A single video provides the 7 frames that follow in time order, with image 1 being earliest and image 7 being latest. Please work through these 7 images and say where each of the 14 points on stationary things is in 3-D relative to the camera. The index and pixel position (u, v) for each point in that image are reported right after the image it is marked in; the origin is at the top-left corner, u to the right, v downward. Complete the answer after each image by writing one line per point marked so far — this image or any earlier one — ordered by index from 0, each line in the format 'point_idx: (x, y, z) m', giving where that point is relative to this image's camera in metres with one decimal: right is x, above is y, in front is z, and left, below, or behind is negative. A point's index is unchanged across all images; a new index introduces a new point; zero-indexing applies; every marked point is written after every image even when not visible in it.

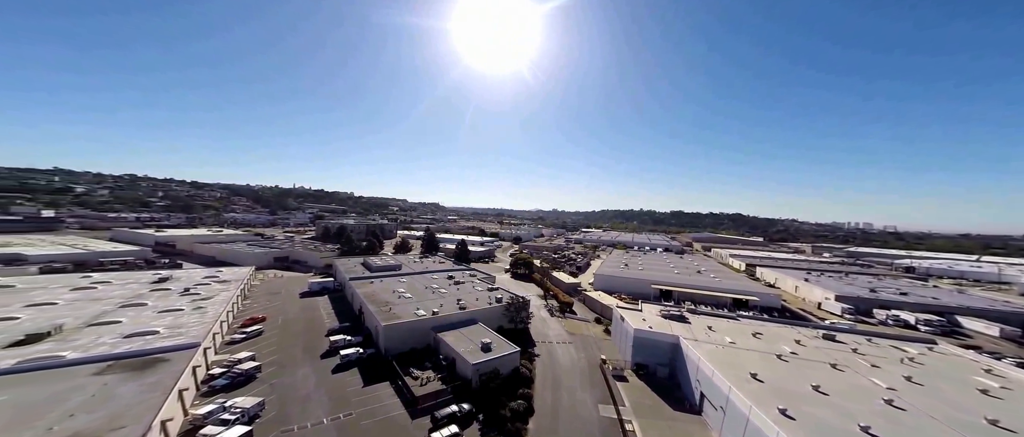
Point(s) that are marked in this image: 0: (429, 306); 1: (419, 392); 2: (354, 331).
0: (-5.3, -5.4, +18.9) m
1: (-3.8, -7.5, +13.2) m
2: (-8.6, -6.0, +16.1) m
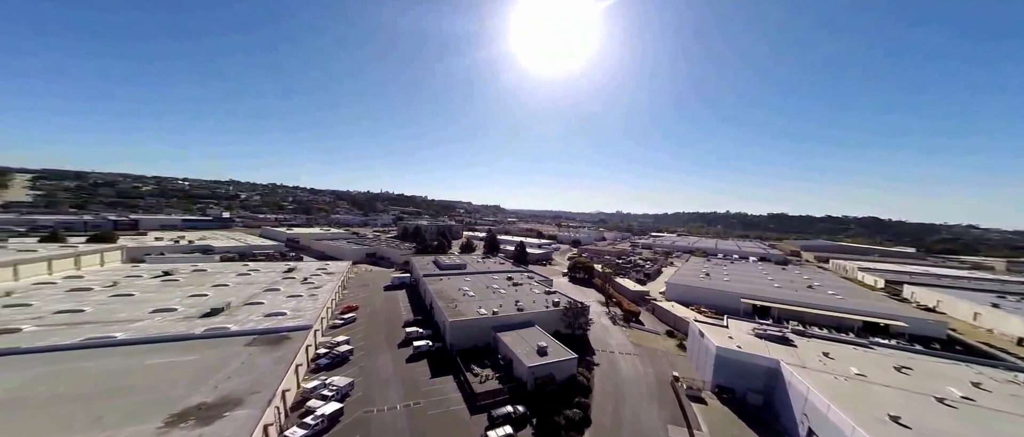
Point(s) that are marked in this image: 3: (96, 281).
0: (-1.4, -5.9, +19.9) m
1: (-1.4, -8.2, +14.1) m
2: (-5.3, -6.4, +18.0) m
3: (-24.4, -3.6, +16.7) m
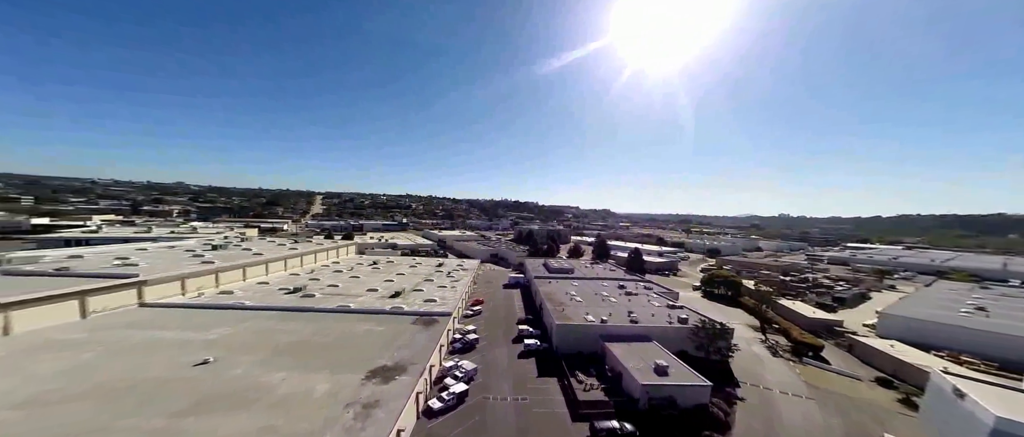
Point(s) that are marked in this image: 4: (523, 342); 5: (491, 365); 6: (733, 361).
0: (+5.9, -6.5, +19.6) m
1: (+3.3, -9.2, +14.5) m
2: (+1.5, -7.2, +19.6) m
3: (-16.2, -4.7, +26.9) m
4: (+0.7, -7.9, +18.1) m
5: (-1.1, -8.5, +16.4) m
6: (+13.2, -8.7, +17.3) m
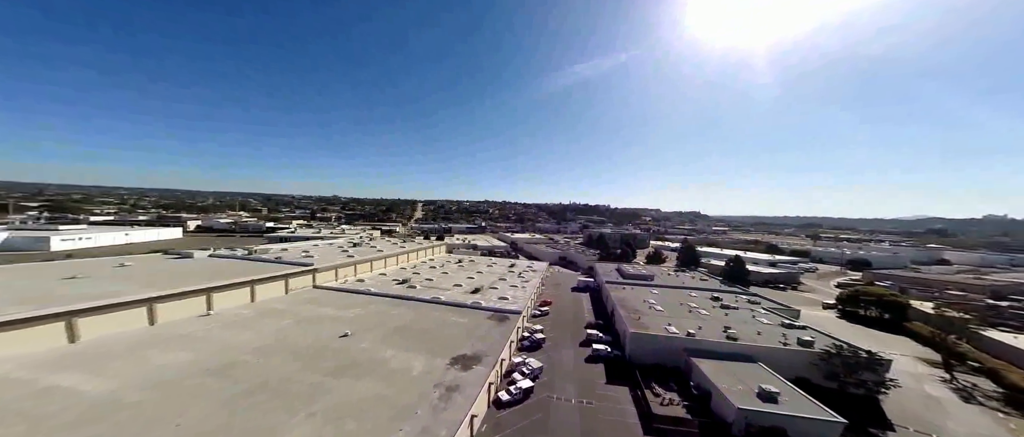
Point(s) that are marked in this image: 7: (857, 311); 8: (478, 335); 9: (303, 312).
0: (+10.2, -6.4, +17.3) m
1: (+6.4, -8.8, +13.0) m
2: (+6.1, -7.2, +18.6) m
3: (-8.9, -5.6, +30.7) m
4: (+4.9, -7.8, +17.3) m
5: (+2.6, -8.4, +16.1) m
6: (+16.7, -8.3, +12.9) m
7: (+23.5, -6.0, +19.5) m
8: (-1.5, -6.2, +14.4) m
9: (-10.1, -5.0, +14.2) m
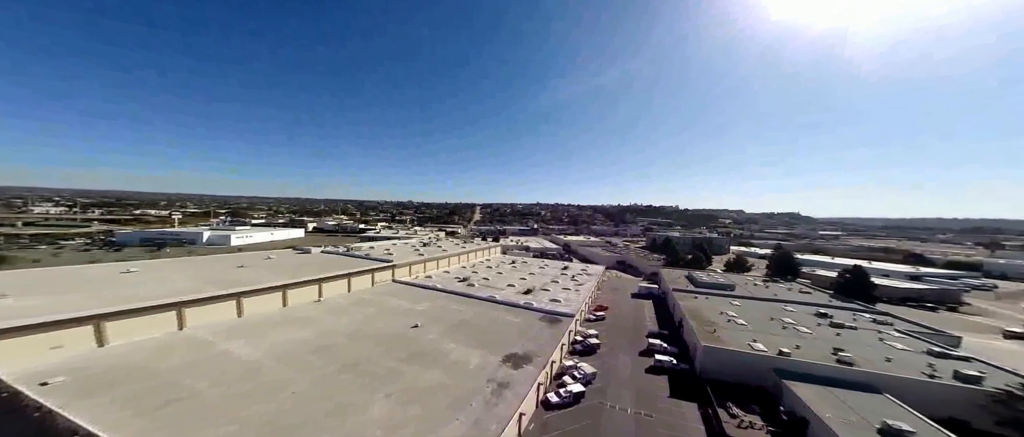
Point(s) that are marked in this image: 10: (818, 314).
0: (+13.1, -6.2, +14.6) m
1: (+8.3, -8.4, +11.2) m
2: (+9.4, -7.2, +16.7) m
3: (-2.3, -6.5, +32.1) m
4: (+7.9, -7.7, +15.7) m
5: (+5.4, -8.2, +15.1) m
6: (+18.3, -7.7, +8.7) m
7: (+26.5, -5.7, +13.6) m
8: (+1.0, -6.0, +14.5) m
9: (-7.4, -5.0, +16.5) m
10: (+17.7, -5.4, +16.5) m
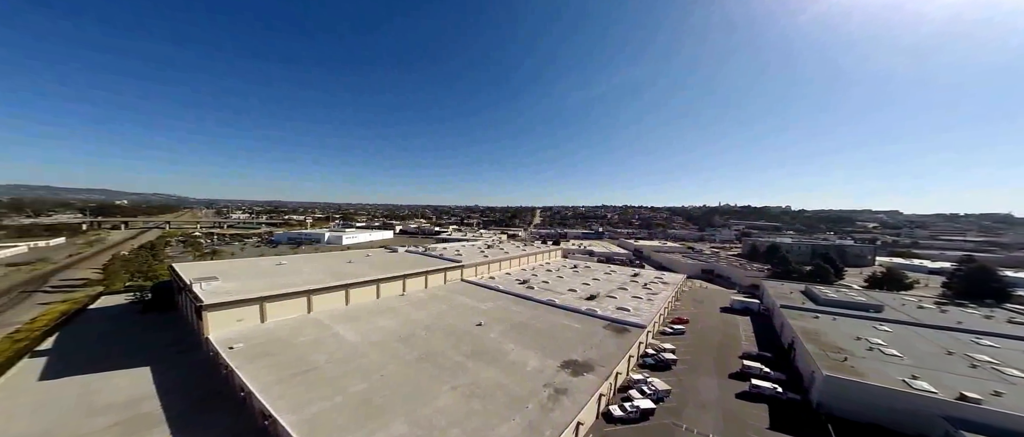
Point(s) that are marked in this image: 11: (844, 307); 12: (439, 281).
0: (+15.3, -5.7, +10.1) m
1: (+9.8, -7.8, +8.0) m
2: (+12.3, -6.9, +13.1) m
3: (+5.4, -7.5, +31.2) m
4: (+10.6, -7.4, +12.5) m
5: (+8.1, -7.9, +12.6) m
6: (+18.7, -6.8, +2.9) m
7: (+28.0, -5.0, +5.5) m
8: (+3.7, -5.8, +13.4) m
9: (-3.9, -4.9, +17.7) m
10: (+20.3, -5.0, +10.7) m
11: (+17.5, -4.8, +14.7) m
12: (-5.2, -4.3, +19.9) m
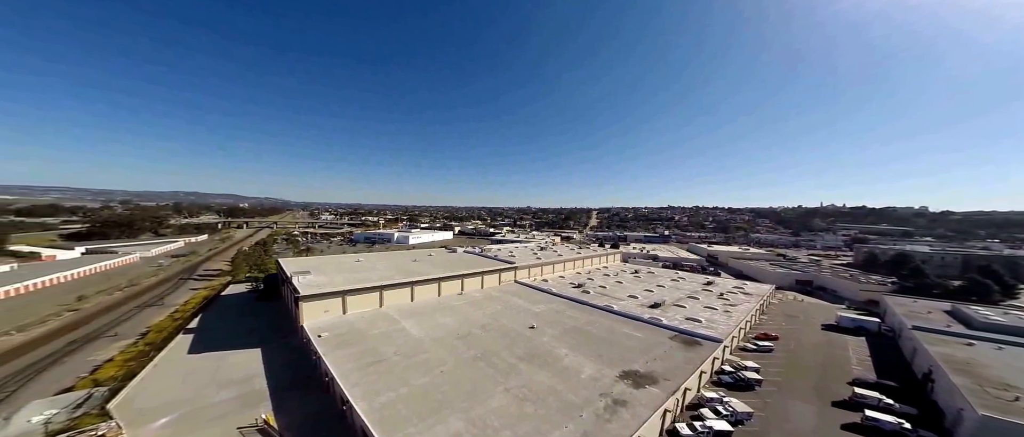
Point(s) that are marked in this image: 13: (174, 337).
0: (+17.1, -5.6, +7.0) m
1: (+11.2, -7.6, +5.8) m
2: (+14.7, -6.9, +10.4) m
3: (+11.1, -8.0, +29.4) m
4: (+12.9, -7.3, +10.2) m
5: (+10.4, -7.8, +10.7) m
6: (+19.1, -6.4, -0.7) m
7: (+28.7, -4.7, +0.1) m
8: (+6.2, -5.7, +12.3) m
9: (-0.4, -4.9, +17.9) m
10: (+22.1, -4.9, +6.7) m
11: (+20.1, -4.8, +11.1) m
12: (-1.3, -4.3, +20.3) m
13: (-15.6, -5.2, +13.1) m
